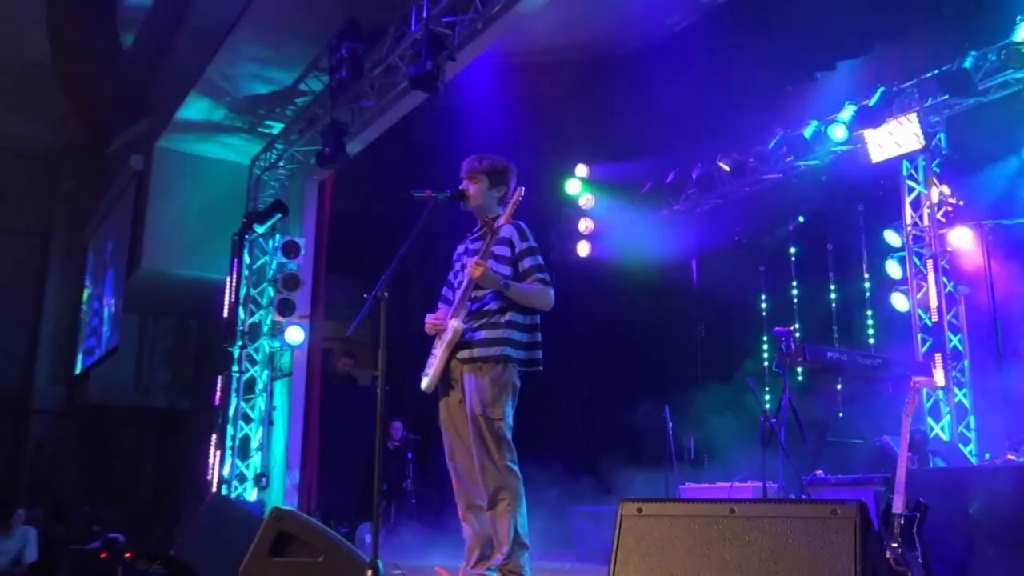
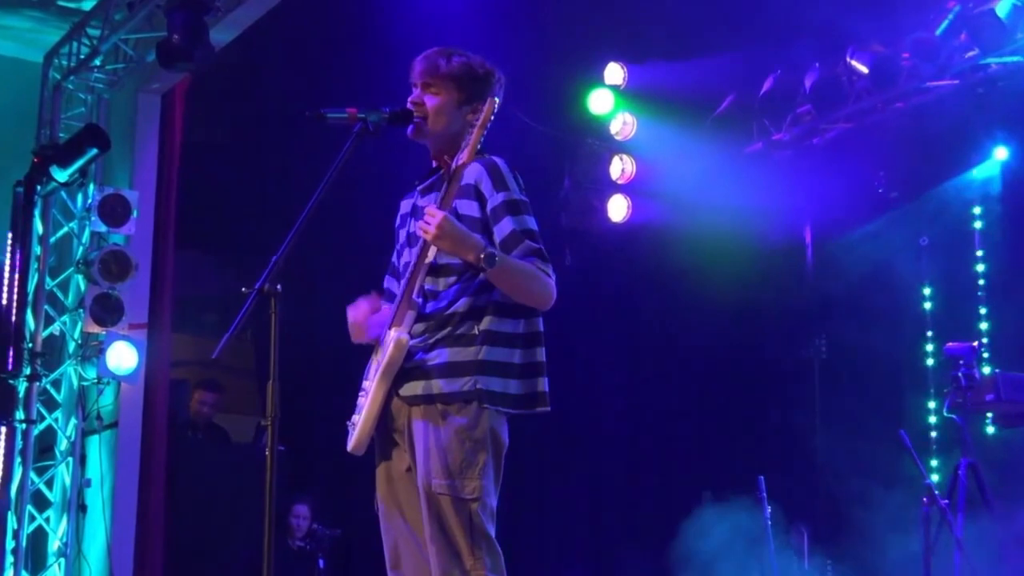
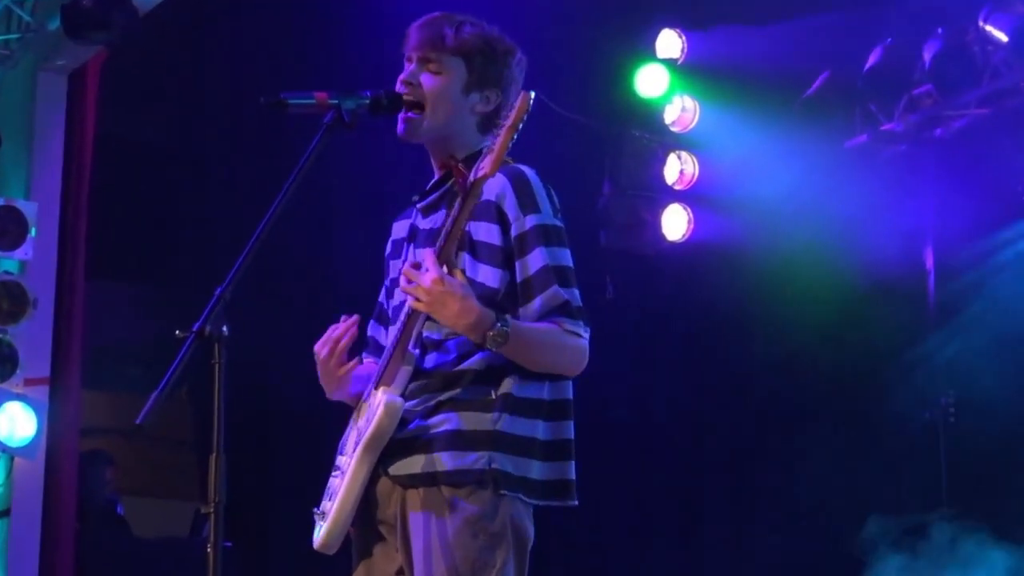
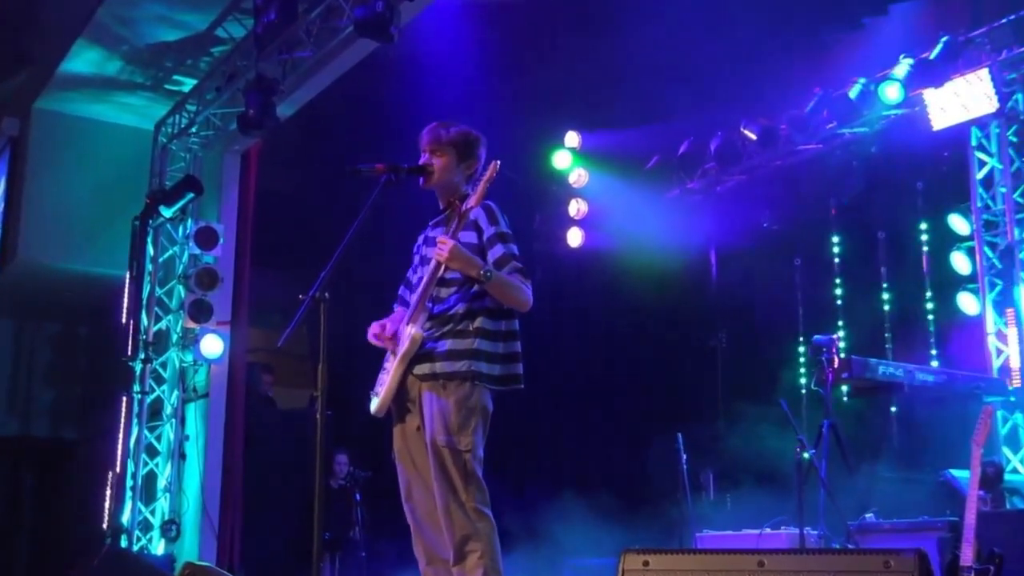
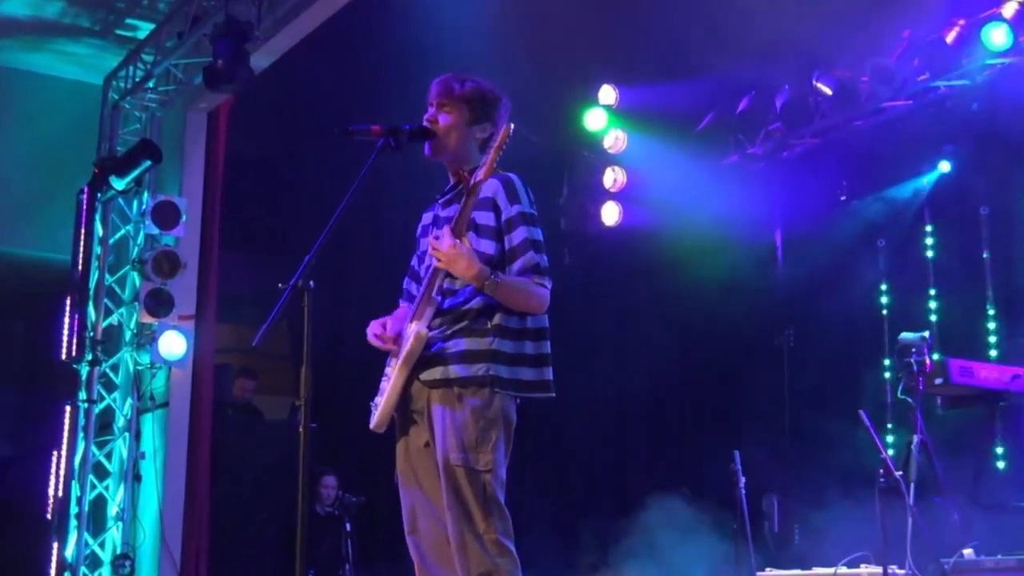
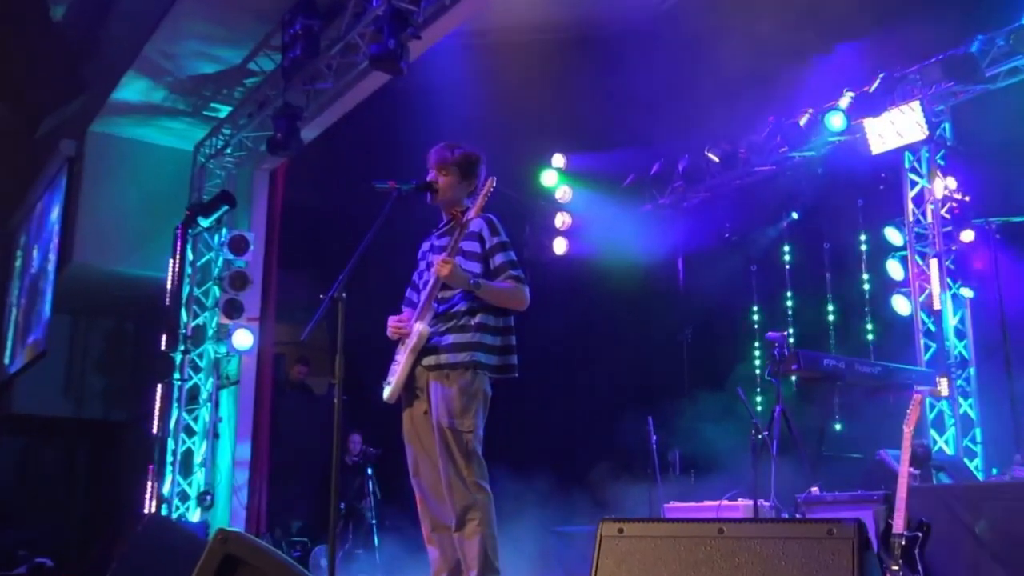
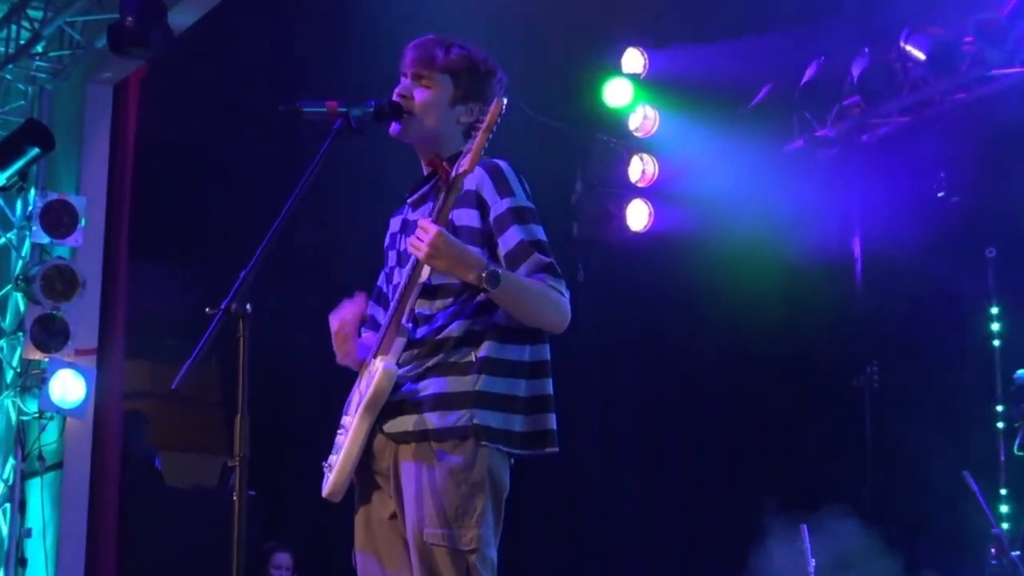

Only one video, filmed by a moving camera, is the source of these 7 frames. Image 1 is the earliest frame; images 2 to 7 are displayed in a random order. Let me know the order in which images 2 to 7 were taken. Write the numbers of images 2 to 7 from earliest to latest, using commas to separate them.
6, 4, 5, 2, 7, 3
